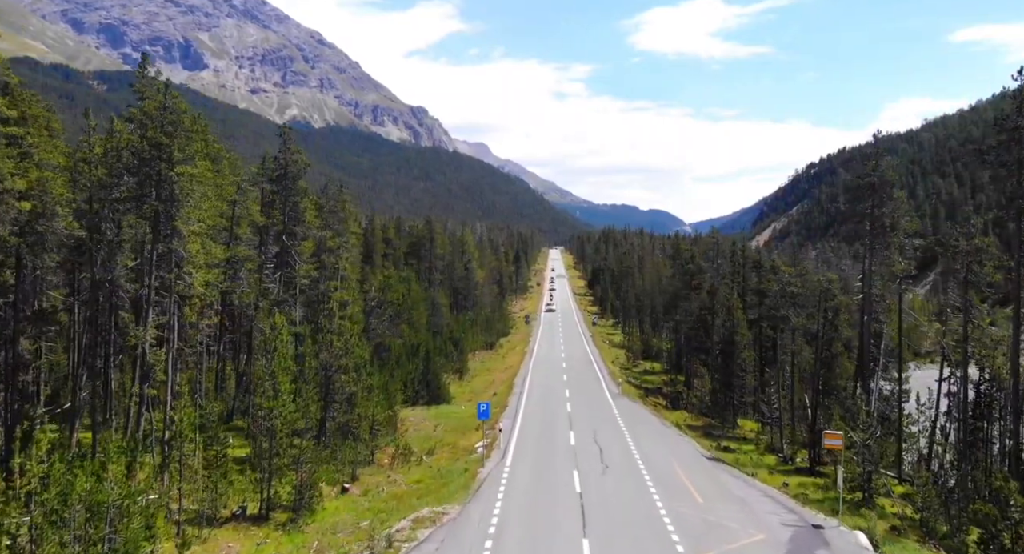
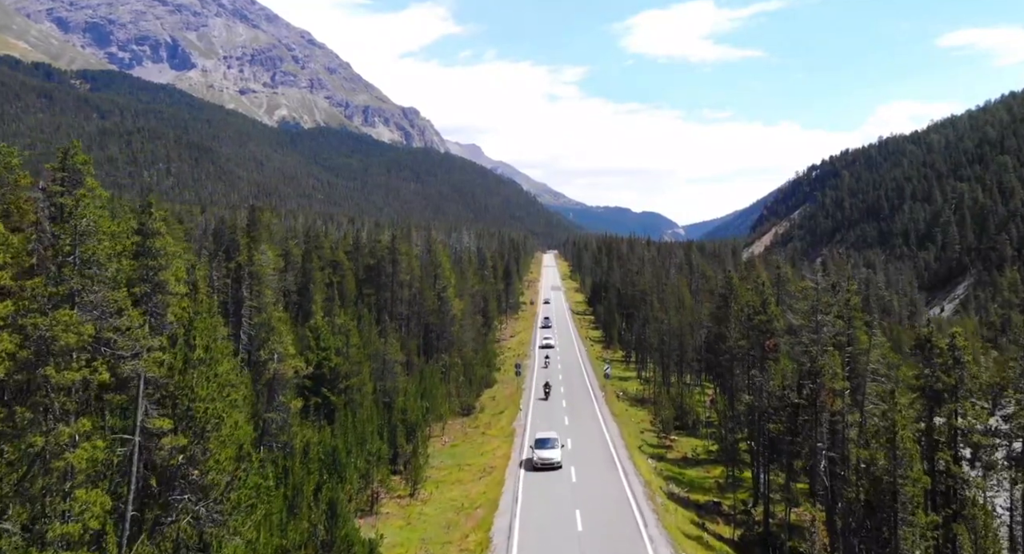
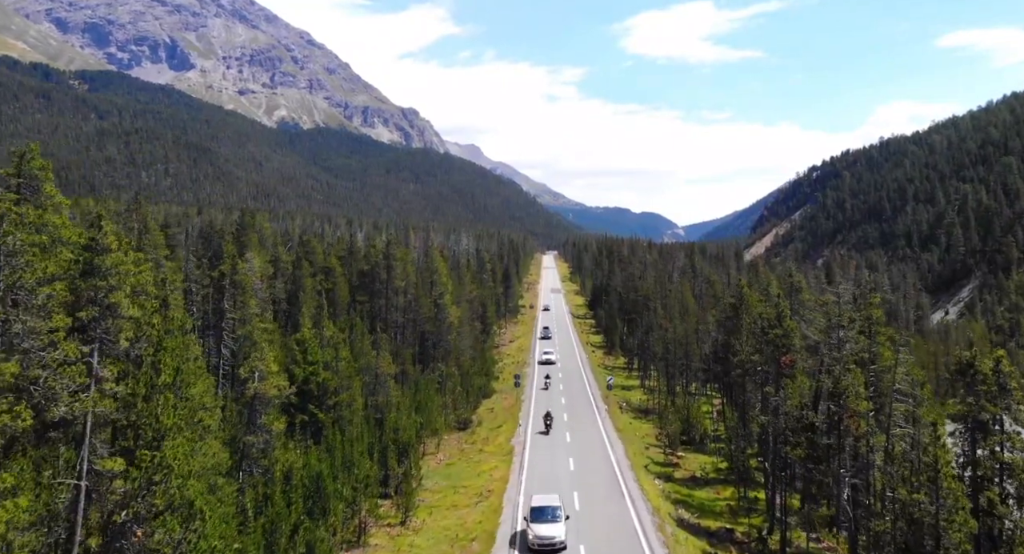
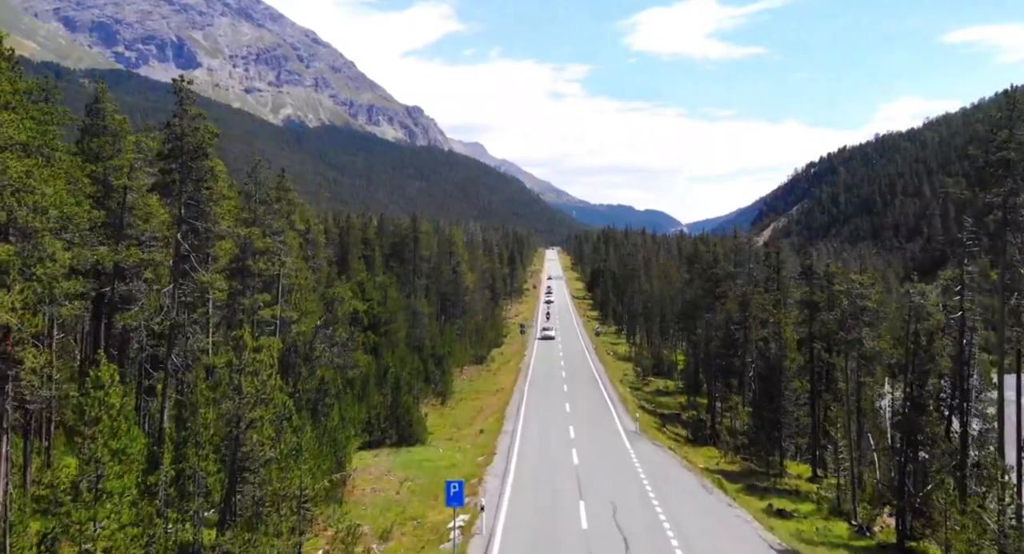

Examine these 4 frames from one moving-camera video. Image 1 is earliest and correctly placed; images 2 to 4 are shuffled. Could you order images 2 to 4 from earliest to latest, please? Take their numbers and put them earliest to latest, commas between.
4, 2, 3
